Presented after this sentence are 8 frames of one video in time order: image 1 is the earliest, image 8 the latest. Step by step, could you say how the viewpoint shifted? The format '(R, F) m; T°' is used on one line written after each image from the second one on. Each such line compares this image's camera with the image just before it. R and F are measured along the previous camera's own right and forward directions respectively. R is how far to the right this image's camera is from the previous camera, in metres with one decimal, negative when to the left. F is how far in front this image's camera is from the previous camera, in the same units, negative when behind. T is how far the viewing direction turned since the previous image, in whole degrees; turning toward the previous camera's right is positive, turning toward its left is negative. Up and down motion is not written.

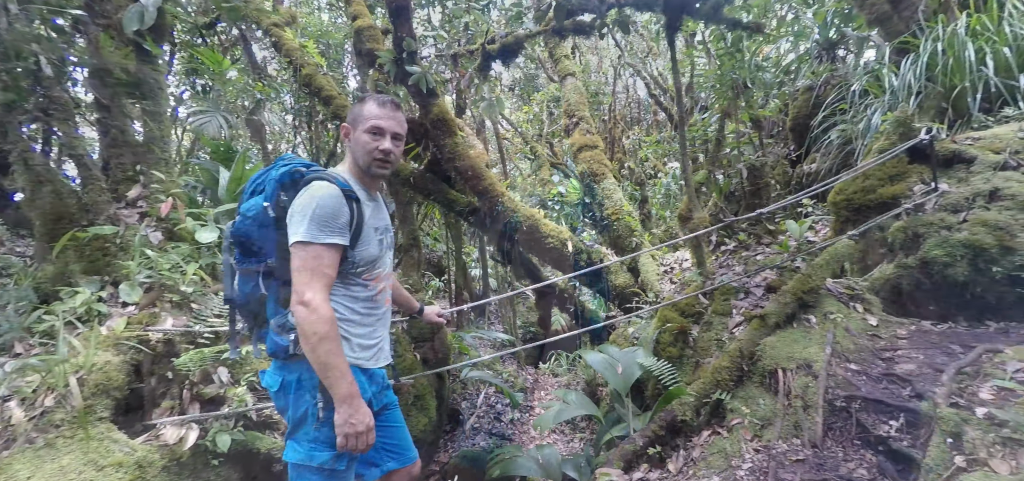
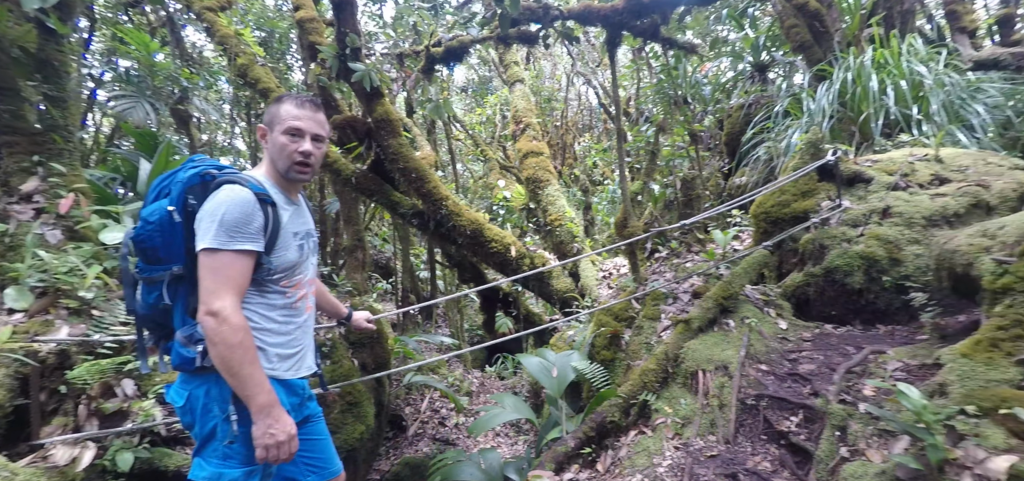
(+0.1, -0.1) m; +6°
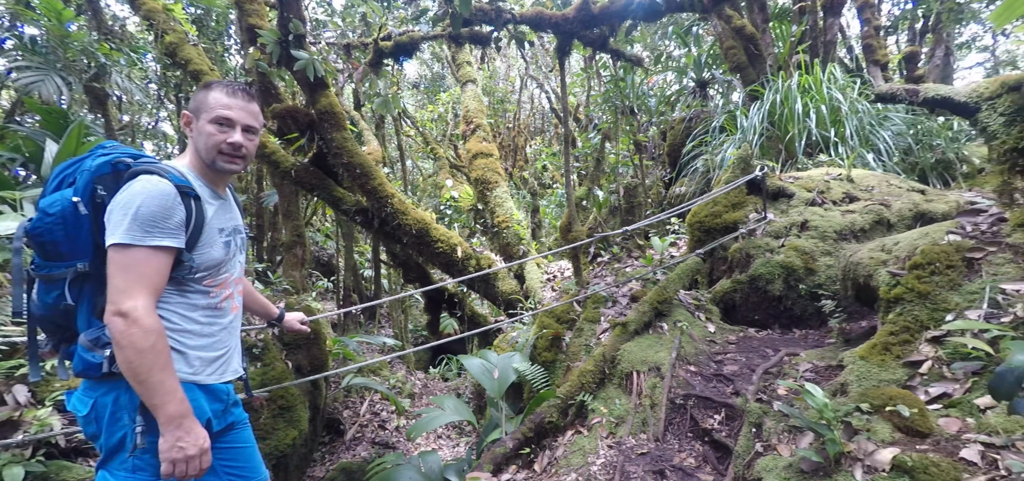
(0.0, 0.0) m; +6°
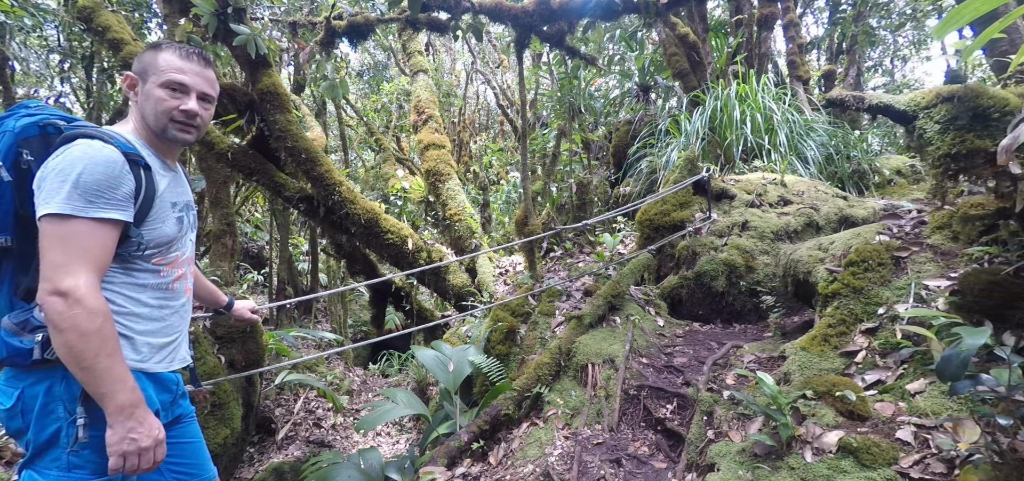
(-0.1, 0.0) m; +7°
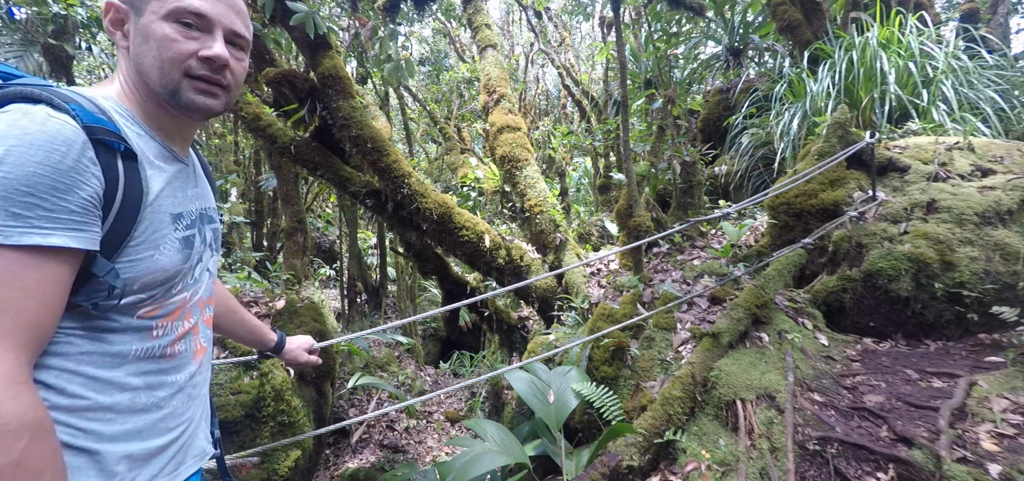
(-0.3, +0.7) m; -7°
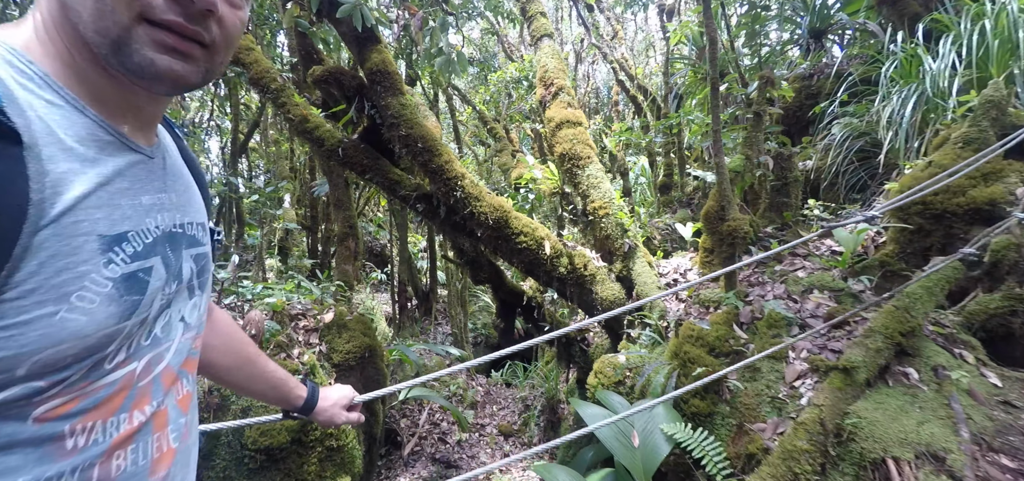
(-0.1, +0.4) m; -5°
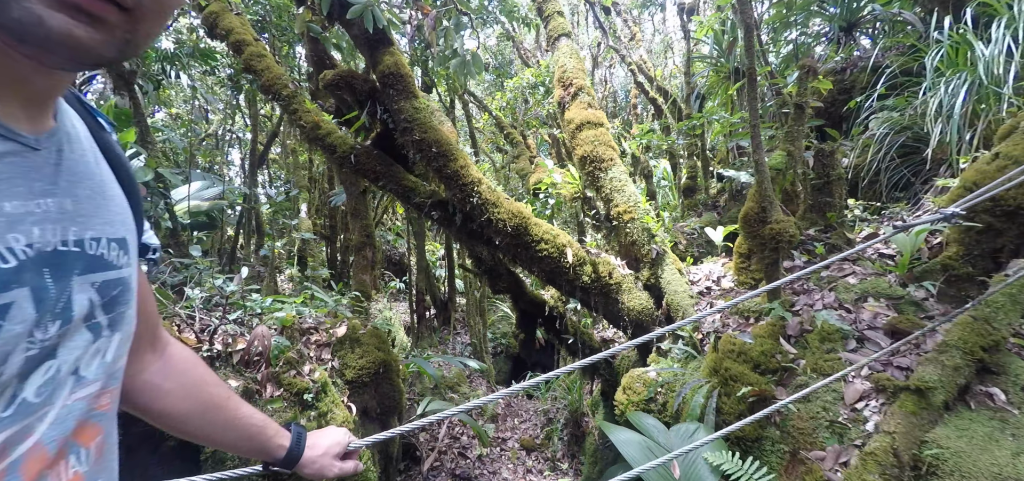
(0.0, +0.2) m; -2°
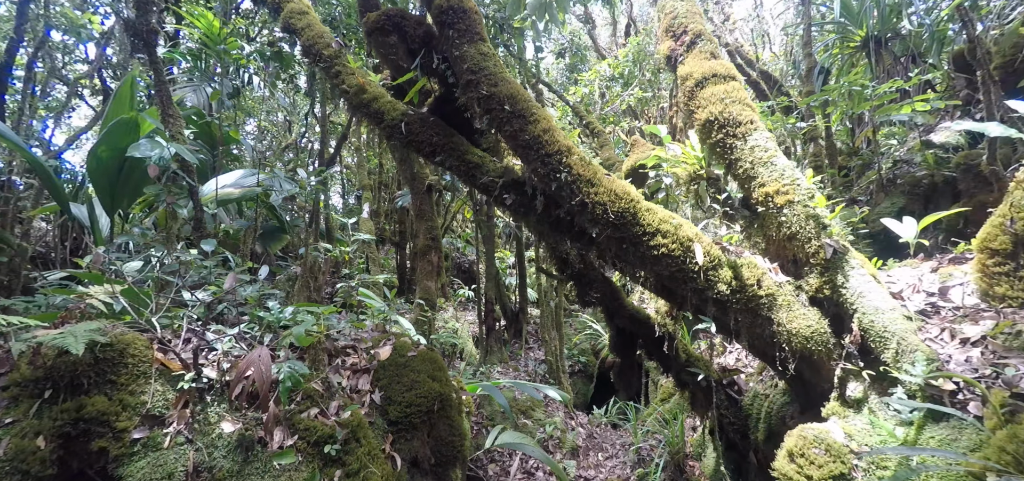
(-0.2, +1.0) m; -8°
